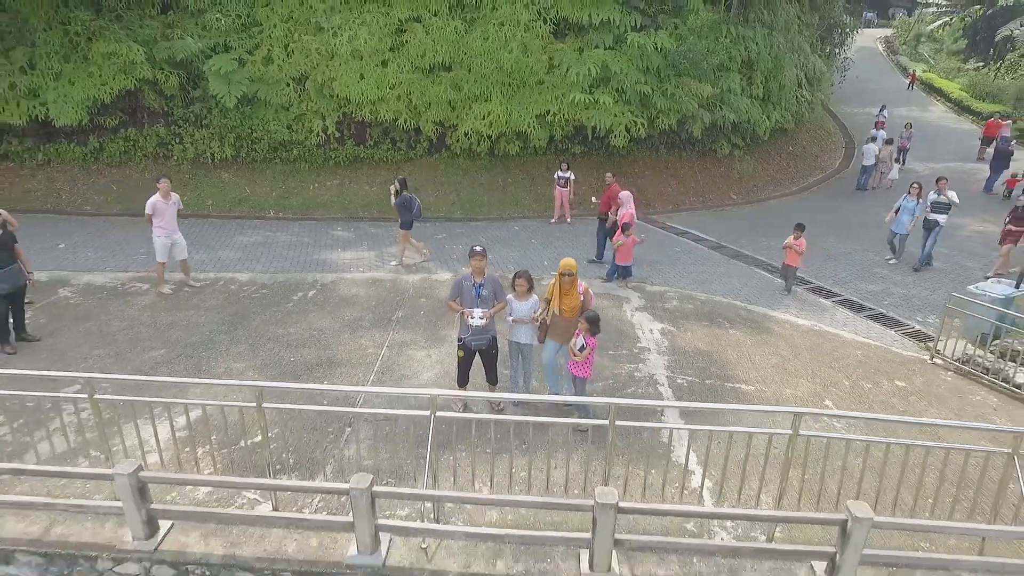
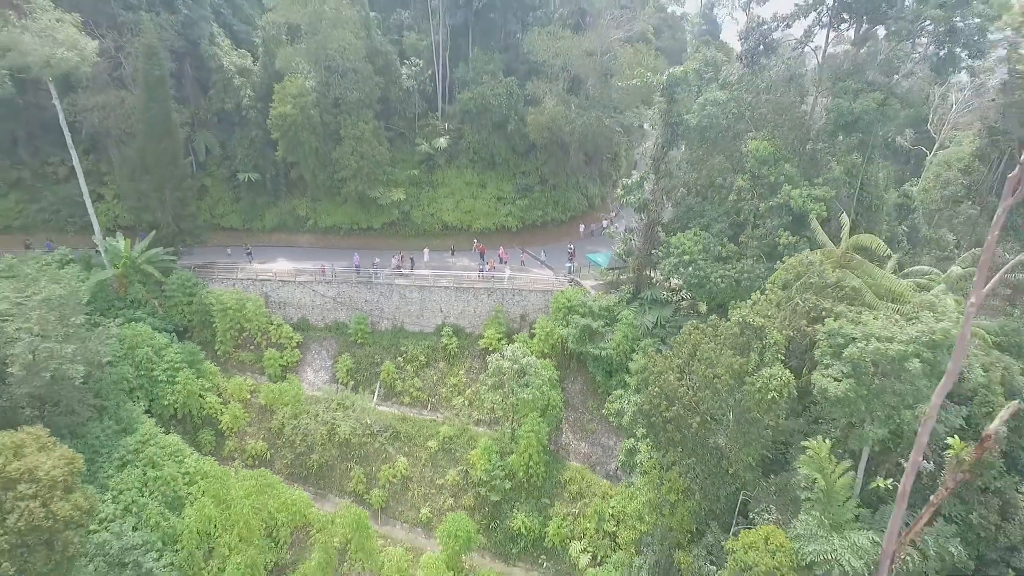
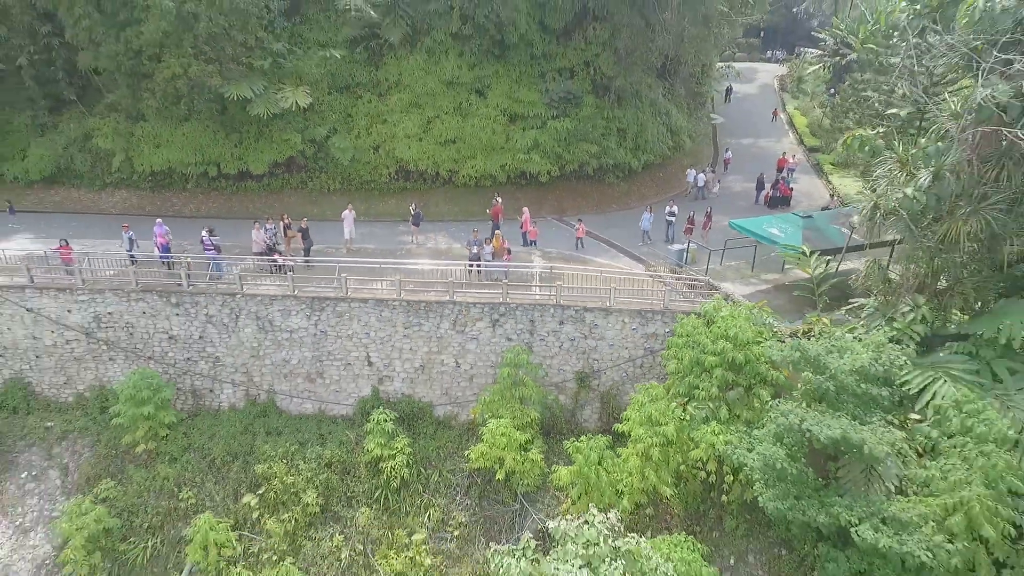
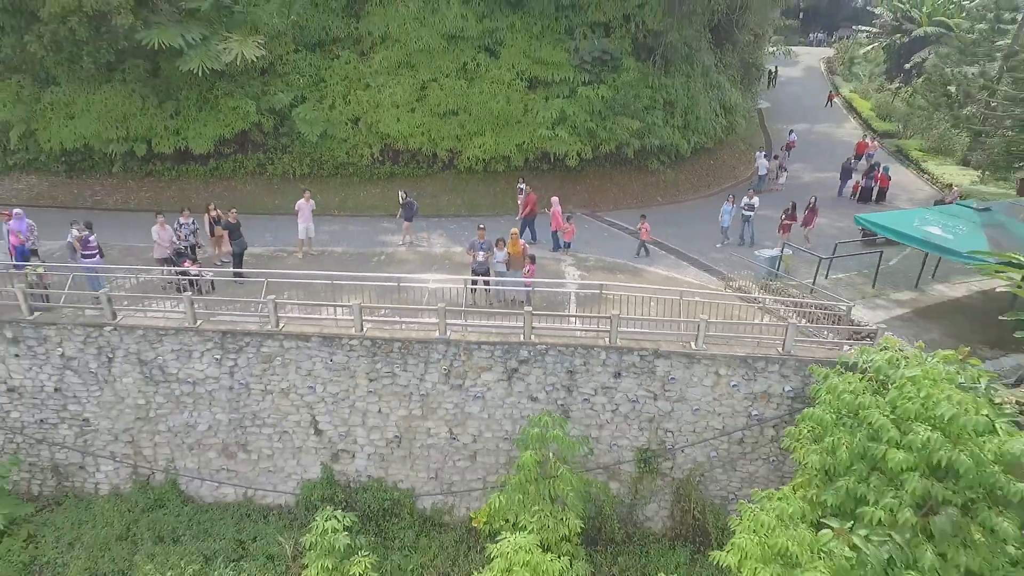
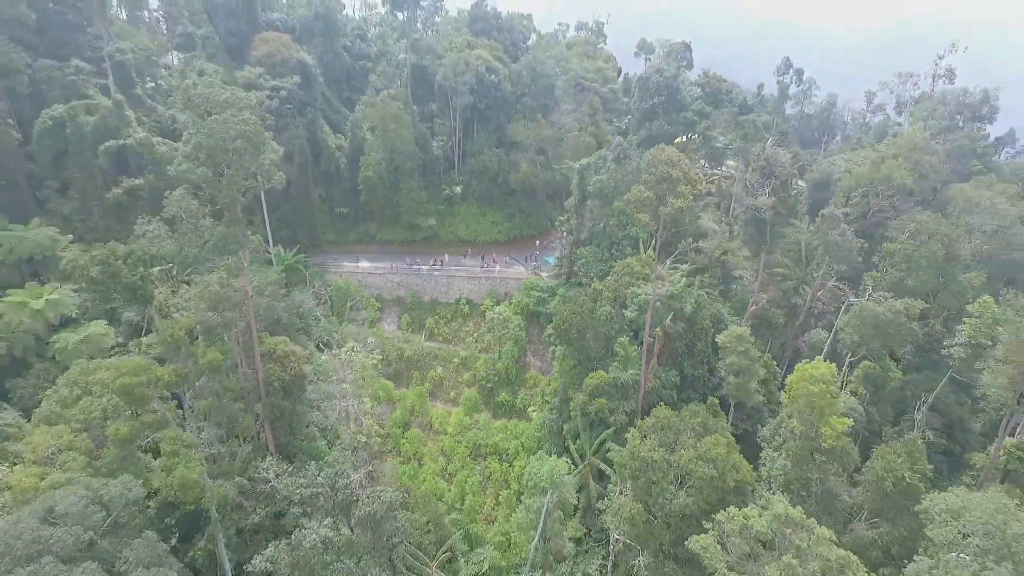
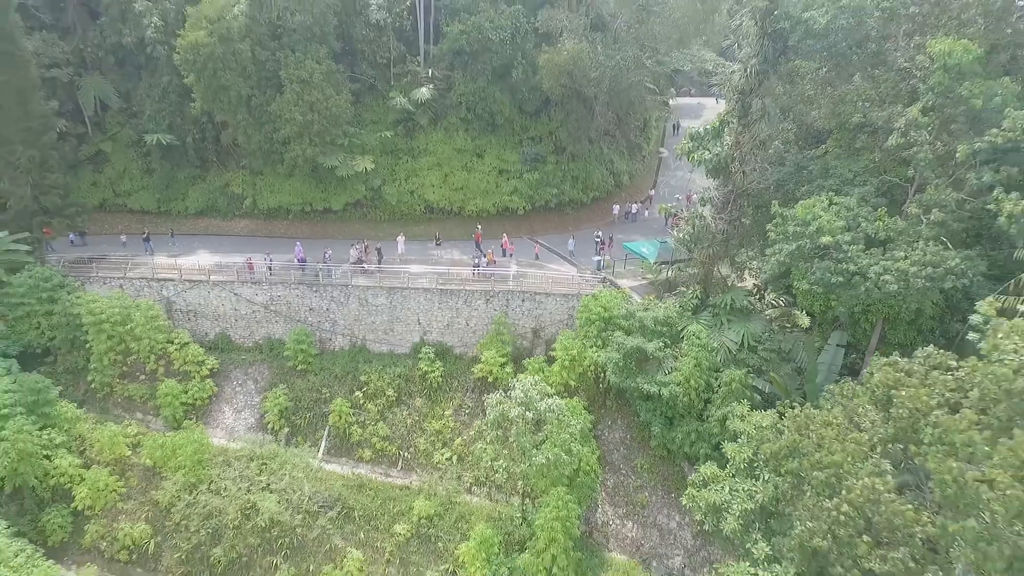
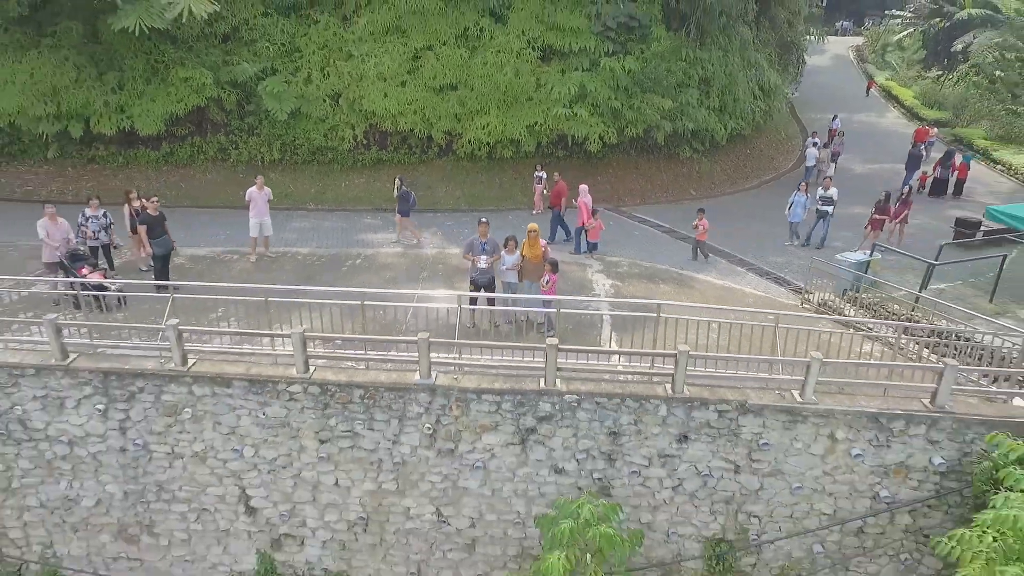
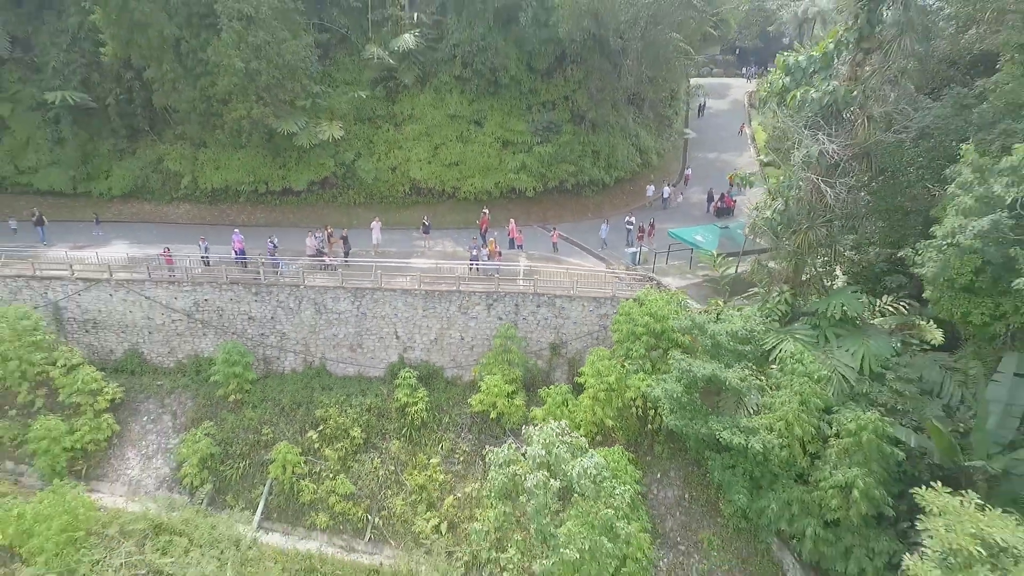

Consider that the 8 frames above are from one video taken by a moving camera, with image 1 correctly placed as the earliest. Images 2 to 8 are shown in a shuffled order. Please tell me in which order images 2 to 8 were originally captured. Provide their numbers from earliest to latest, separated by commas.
7, 4, 3, 8, 6, 2, 5
